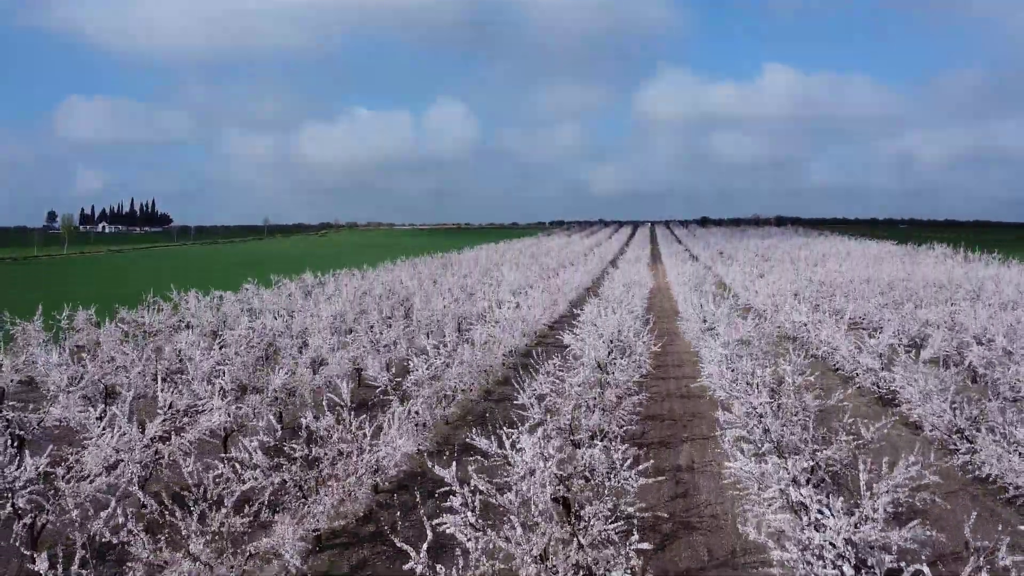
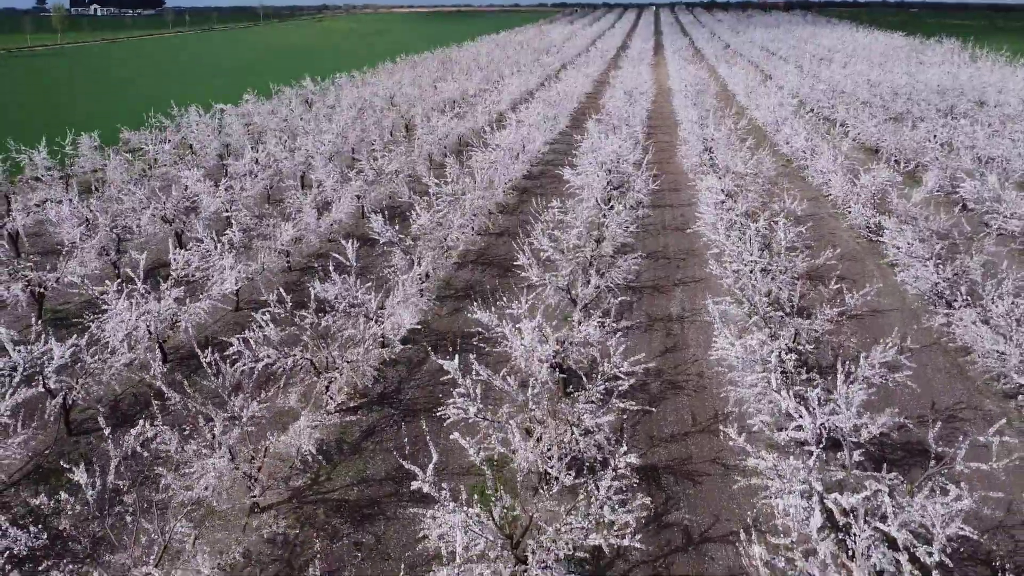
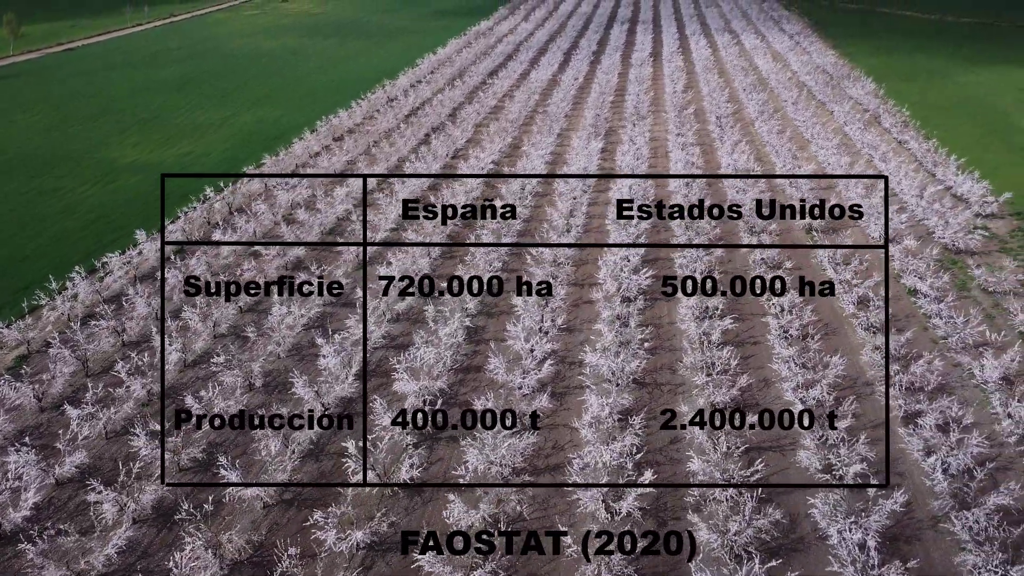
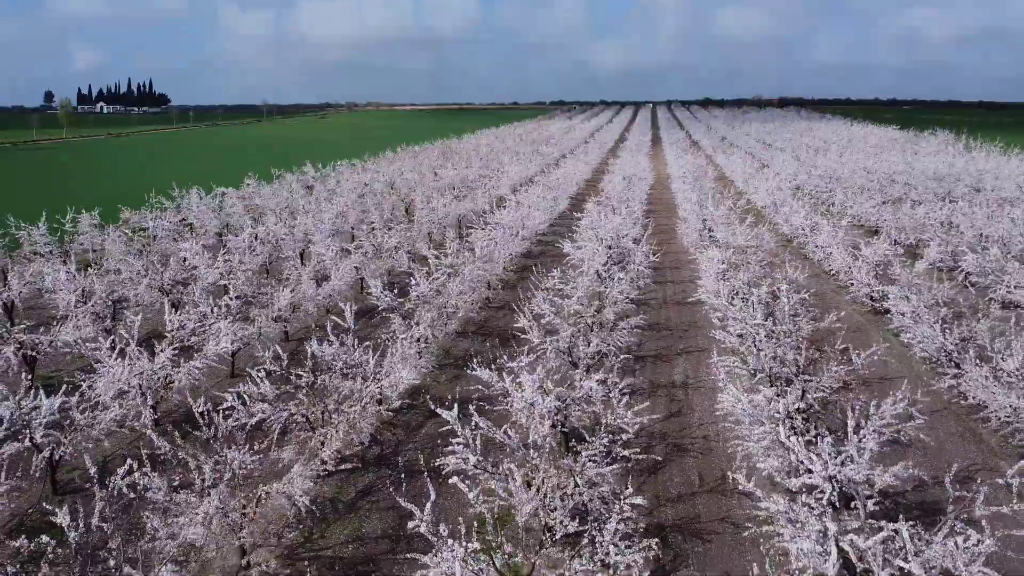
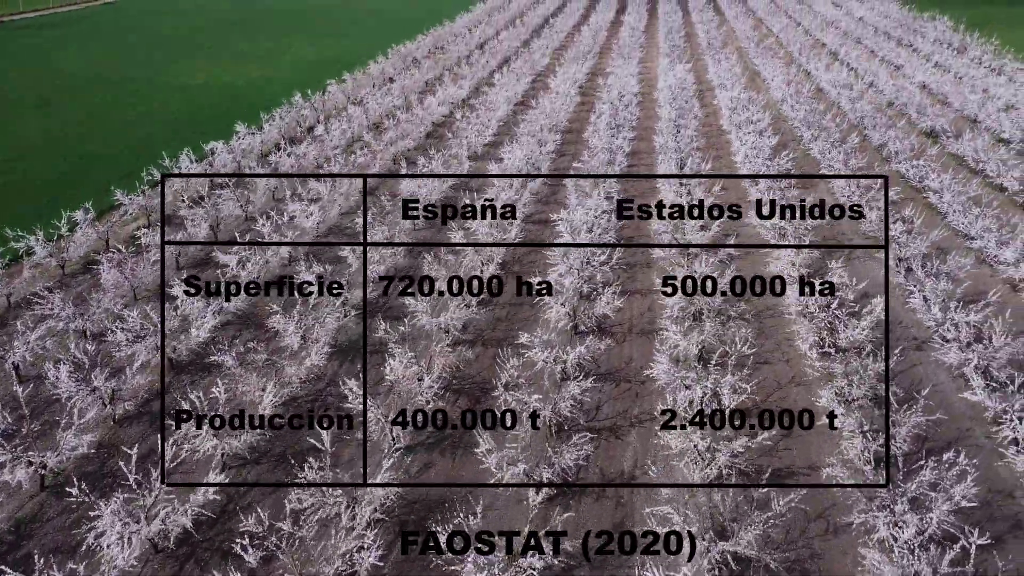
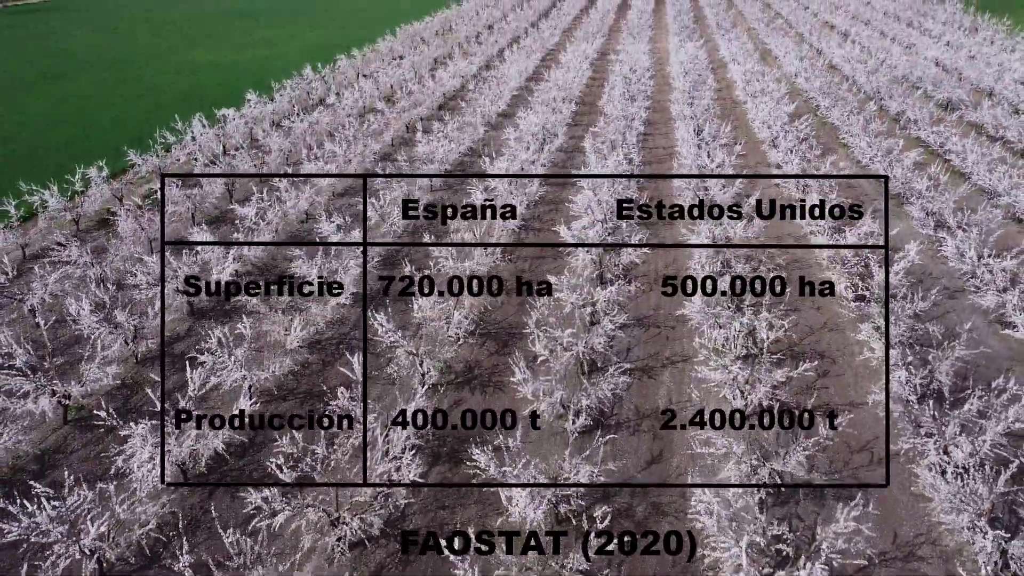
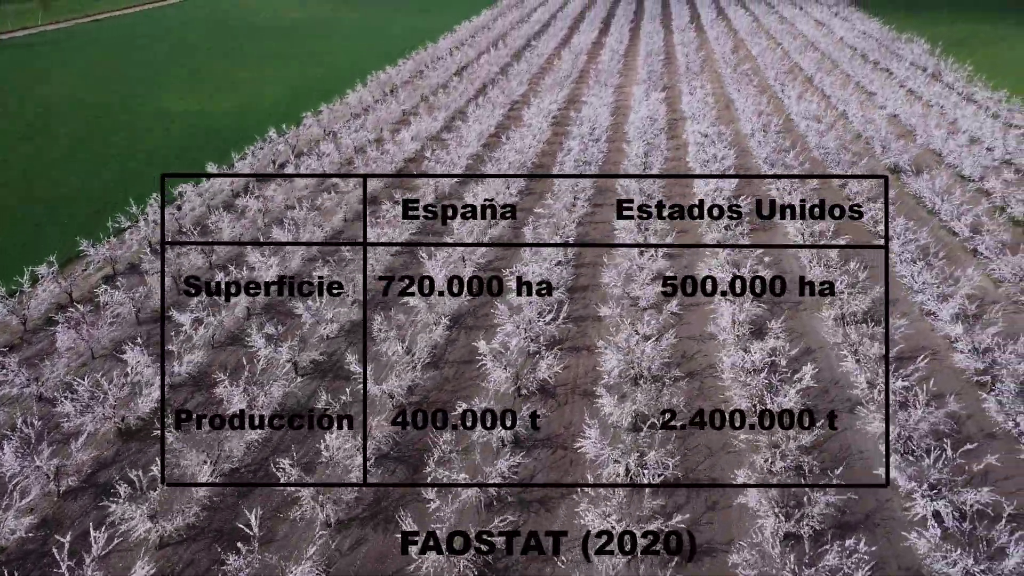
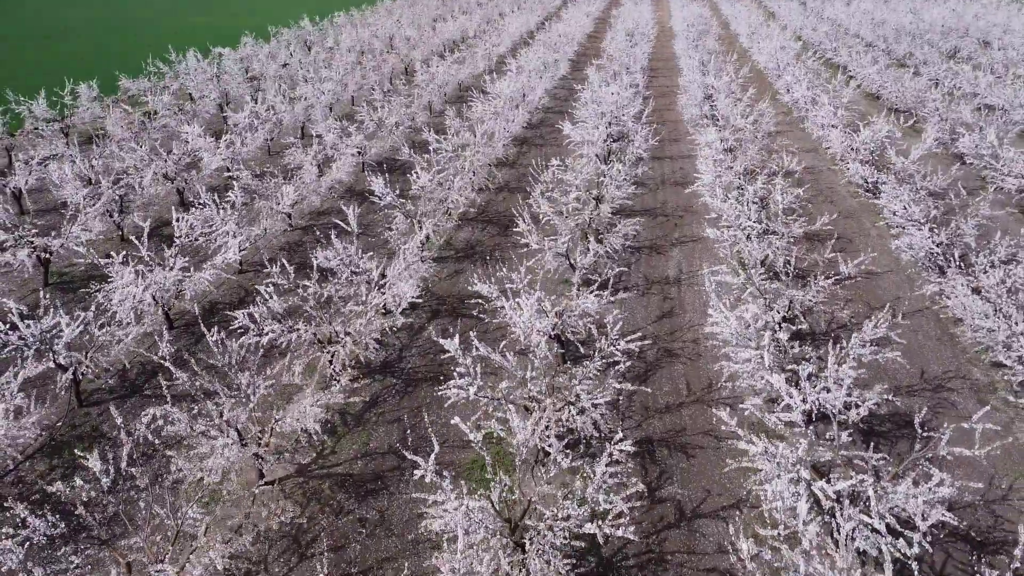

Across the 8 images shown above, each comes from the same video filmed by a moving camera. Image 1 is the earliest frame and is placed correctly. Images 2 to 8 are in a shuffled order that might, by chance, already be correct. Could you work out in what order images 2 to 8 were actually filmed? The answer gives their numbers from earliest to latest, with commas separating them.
4, 2, 8, 6, 5, 7, 3
